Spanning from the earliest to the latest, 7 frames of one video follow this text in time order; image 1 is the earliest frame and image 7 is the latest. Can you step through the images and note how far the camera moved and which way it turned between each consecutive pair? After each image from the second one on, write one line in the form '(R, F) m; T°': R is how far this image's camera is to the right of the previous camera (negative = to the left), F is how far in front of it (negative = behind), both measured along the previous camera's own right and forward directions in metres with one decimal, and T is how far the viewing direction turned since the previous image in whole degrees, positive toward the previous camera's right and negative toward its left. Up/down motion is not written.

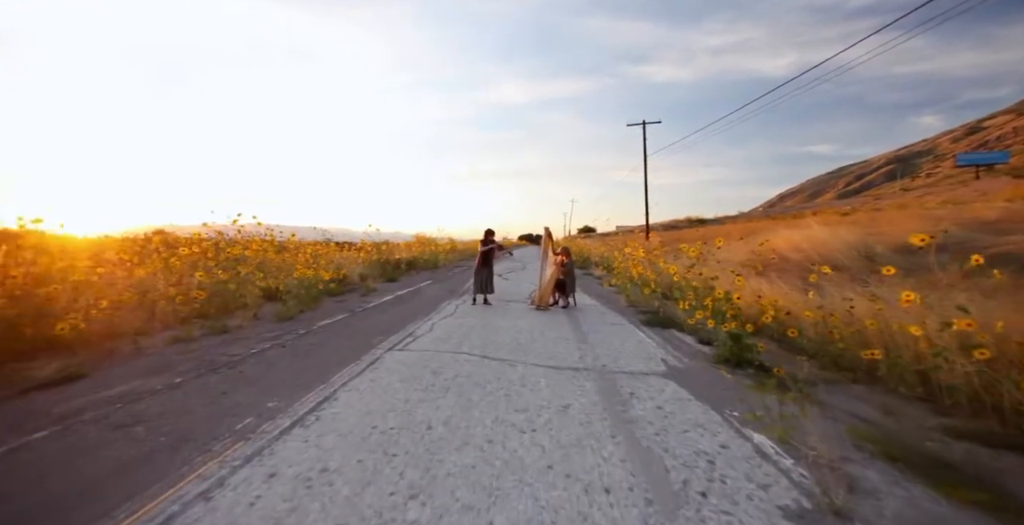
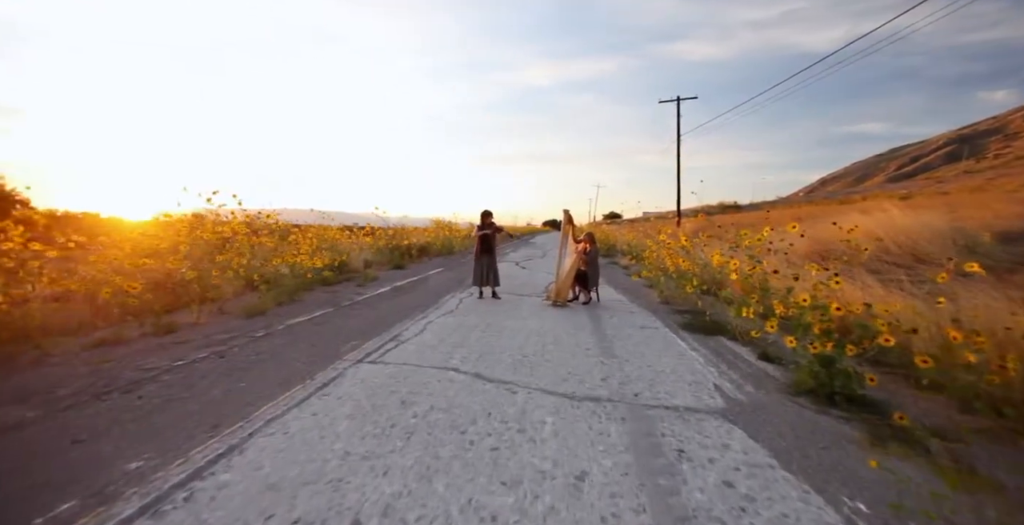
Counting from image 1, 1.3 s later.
(+0.2, +1.4) m; -4°
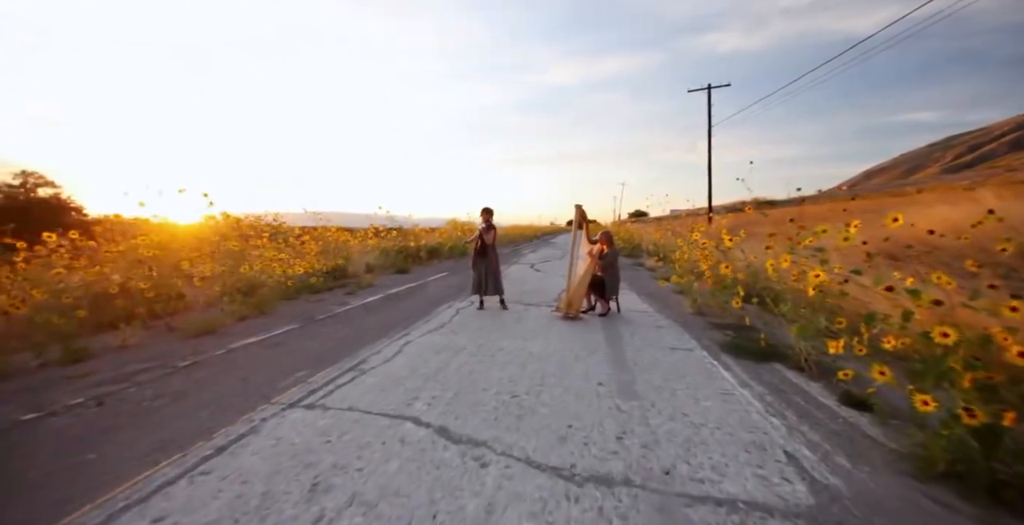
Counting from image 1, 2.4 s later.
(+0.4, +1.3) m; -4°
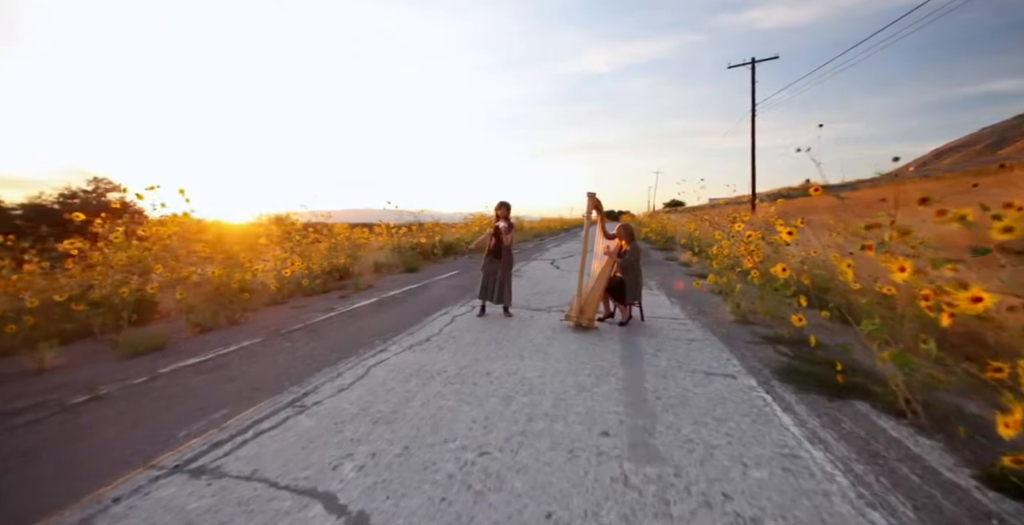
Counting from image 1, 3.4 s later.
(+0.5, +1.1) m; -5°
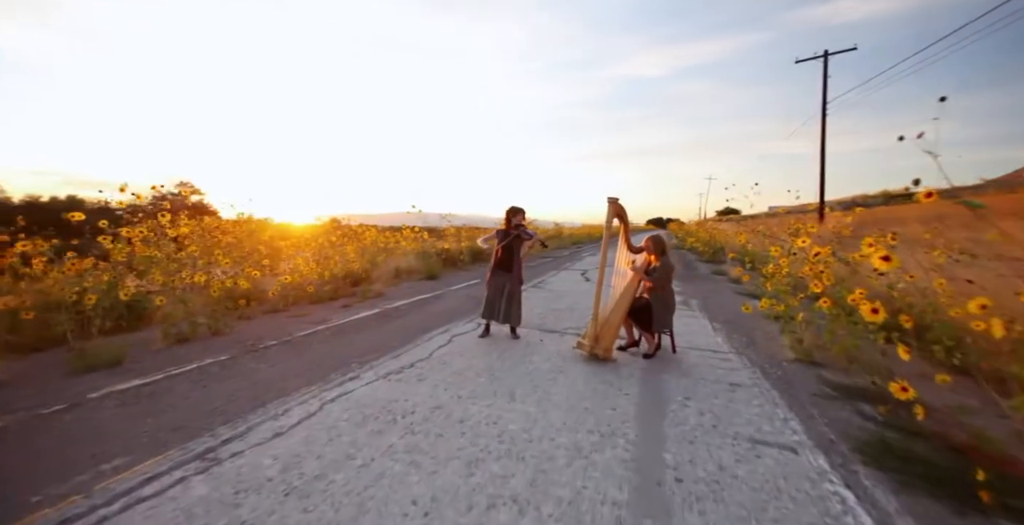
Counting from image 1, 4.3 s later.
(+0.5, +0.9) m; -6°
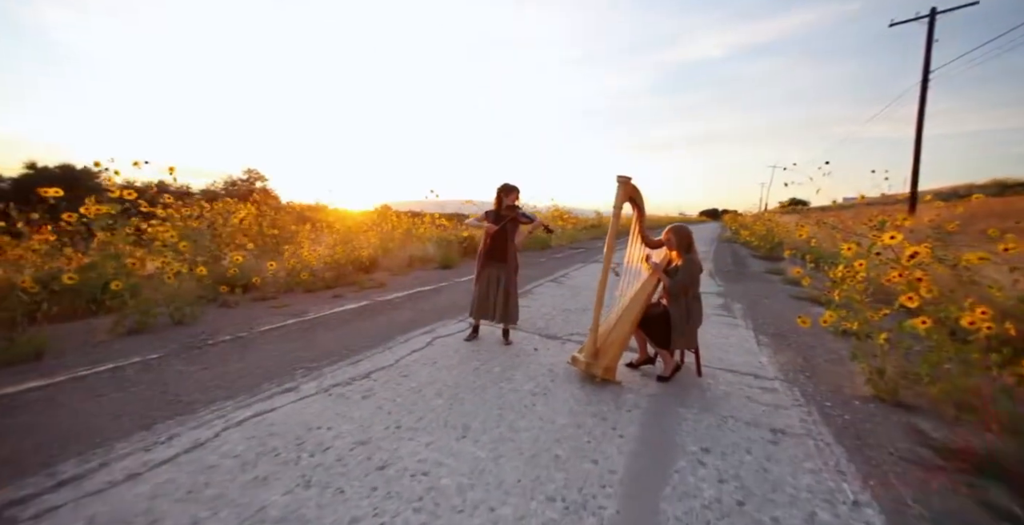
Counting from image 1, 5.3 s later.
(+0.7, +1.0) m; -7°
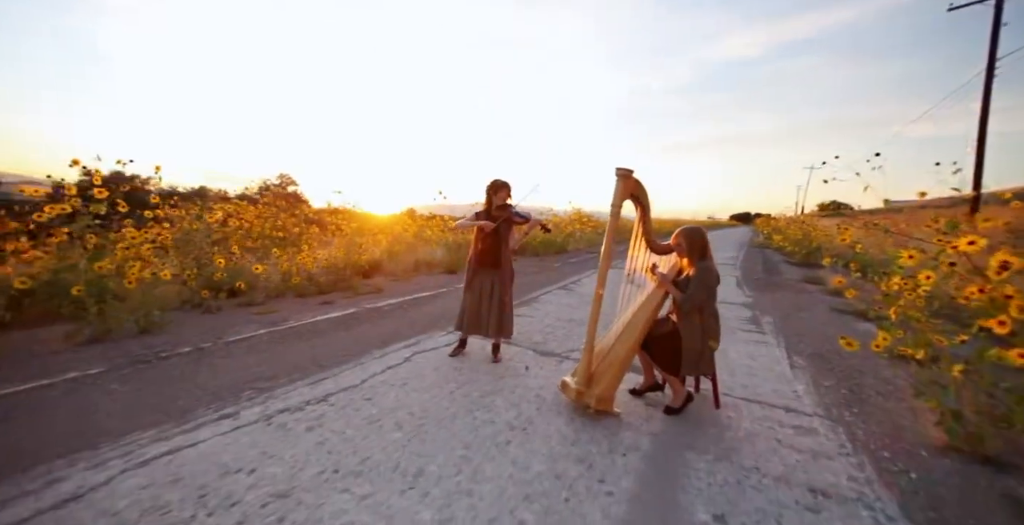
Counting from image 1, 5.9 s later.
(+0.4, +0.6) m; -4°
